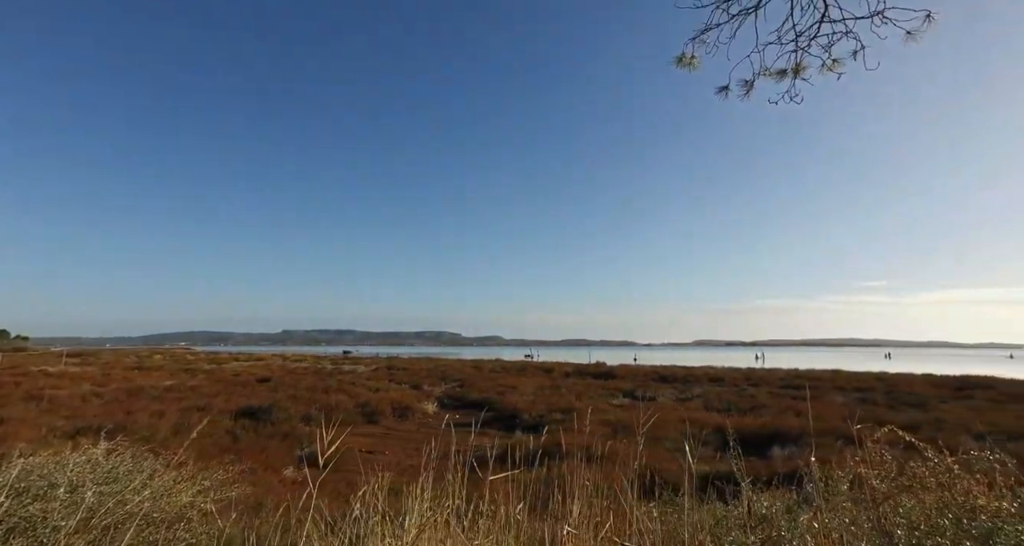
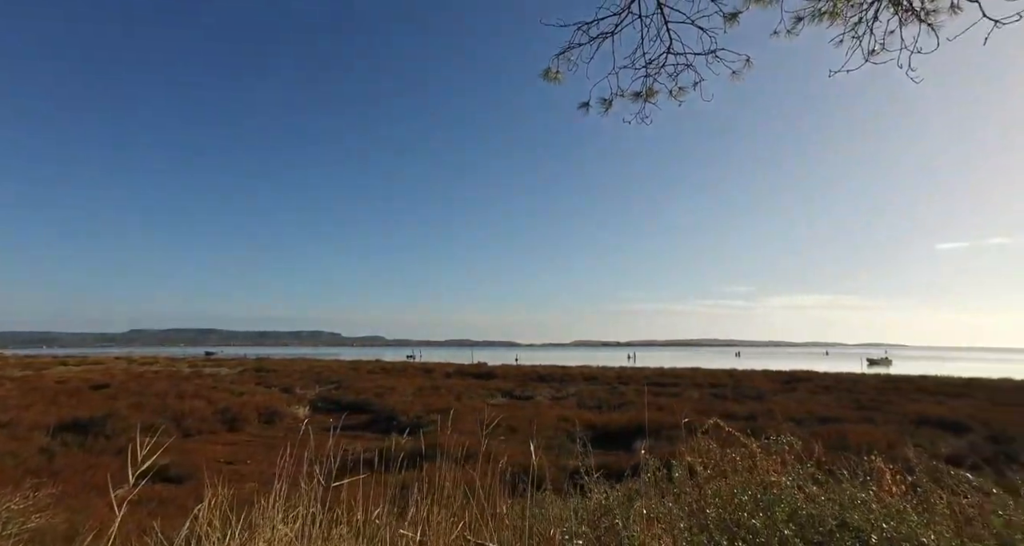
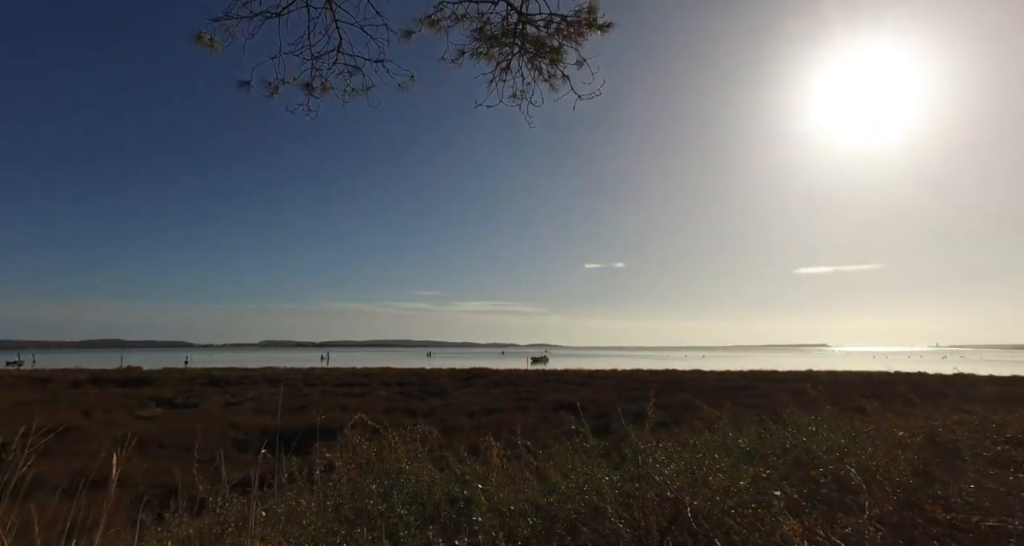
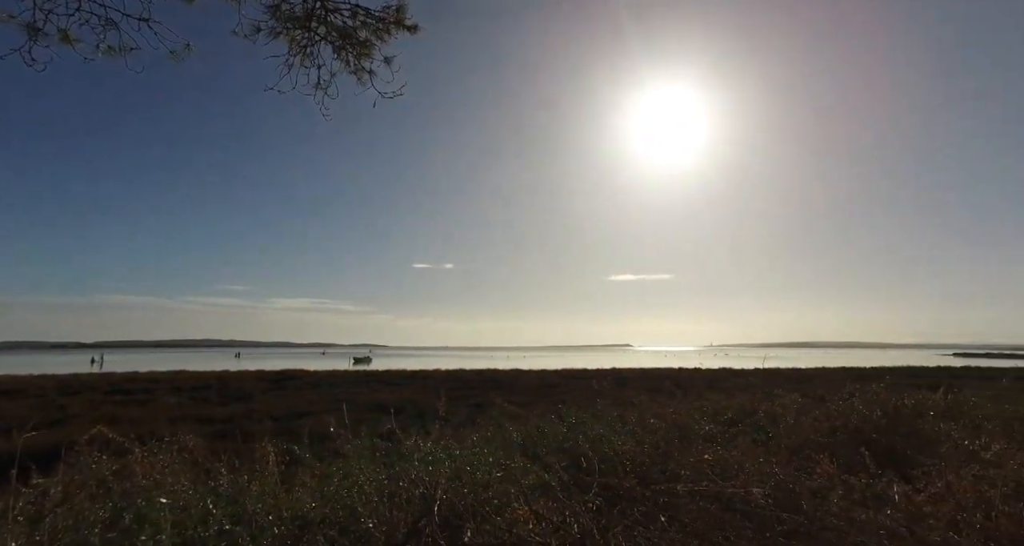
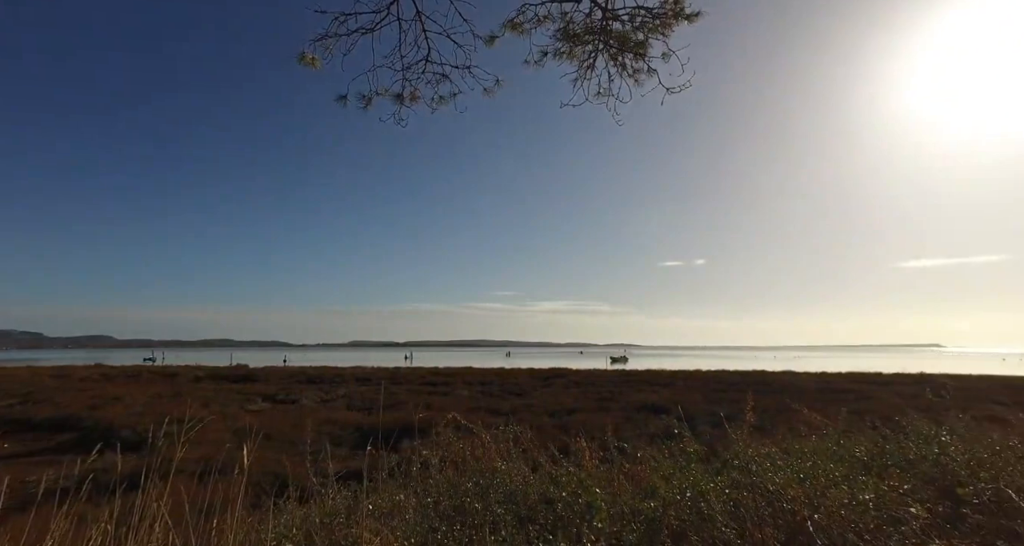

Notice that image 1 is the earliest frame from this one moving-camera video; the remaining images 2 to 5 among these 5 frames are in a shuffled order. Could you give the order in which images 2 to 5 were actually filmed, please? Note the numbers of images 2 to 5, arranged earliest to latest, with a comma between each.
2, 5, 3, 4
